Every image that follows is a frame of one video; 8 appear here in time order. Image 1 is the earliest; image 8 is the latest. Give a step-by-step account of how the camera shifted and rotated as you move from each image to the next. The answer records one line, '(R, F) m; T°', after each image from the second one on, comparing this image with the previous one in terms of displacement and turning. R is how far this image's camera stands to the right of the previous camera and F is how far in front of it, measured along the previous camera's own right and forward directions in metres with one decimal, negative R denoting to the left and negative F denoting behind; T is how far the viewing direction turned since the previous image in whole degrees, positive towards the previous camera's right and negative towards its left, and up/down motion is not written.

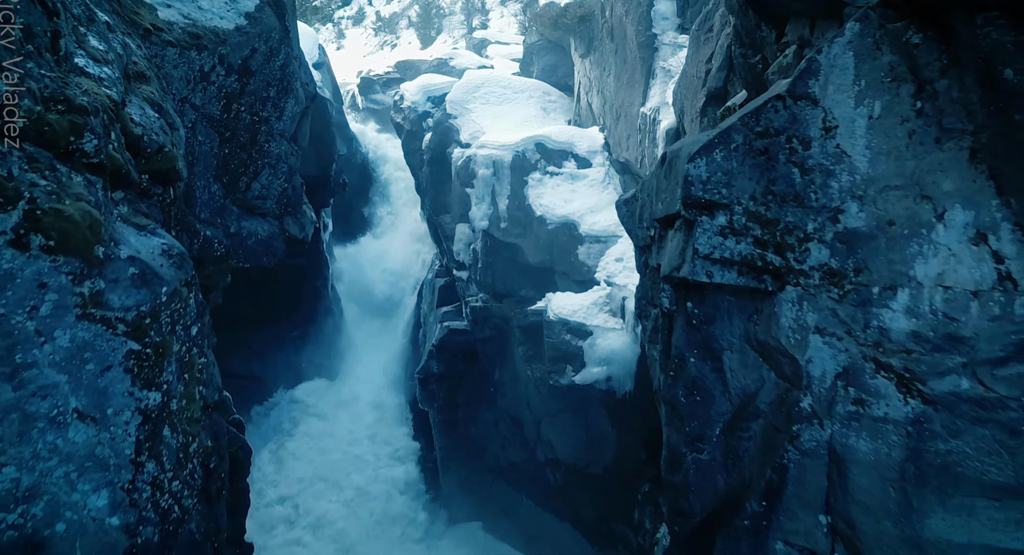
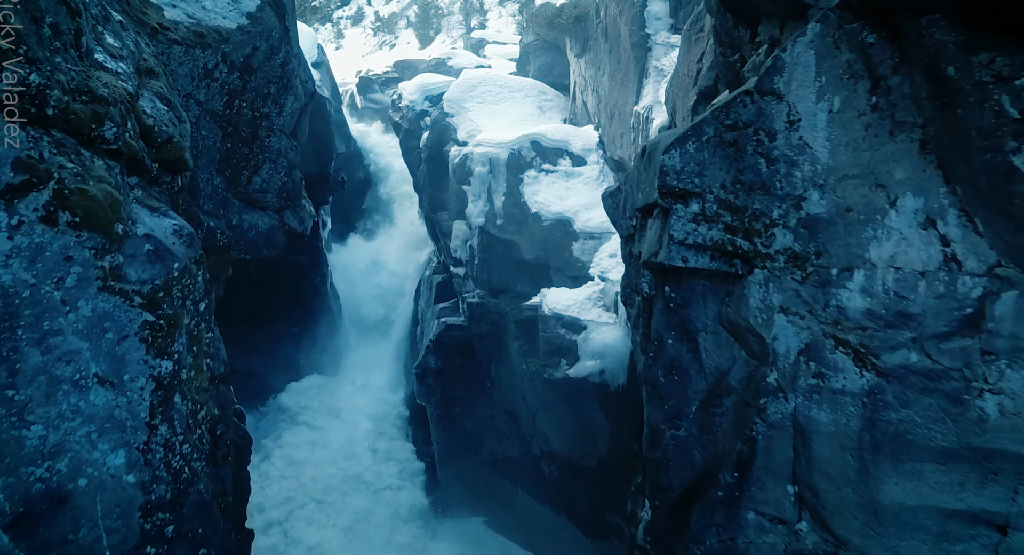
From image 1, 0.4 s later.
(+0.1, -0.3) m; 0°
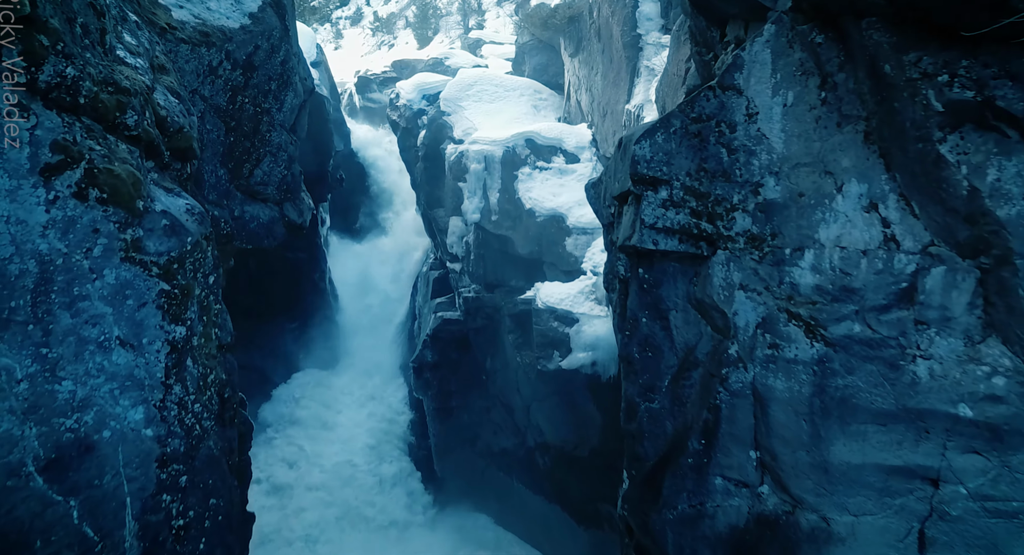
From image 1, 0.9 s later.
(+0.1, -0.3) m; 0°
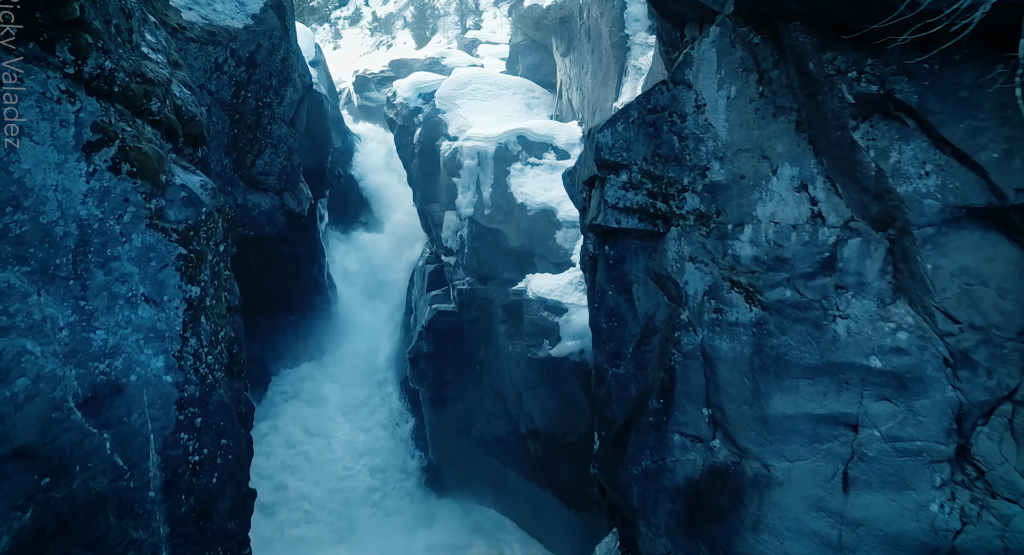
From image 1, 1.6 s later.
(+0.2, -0.5) m; 0°
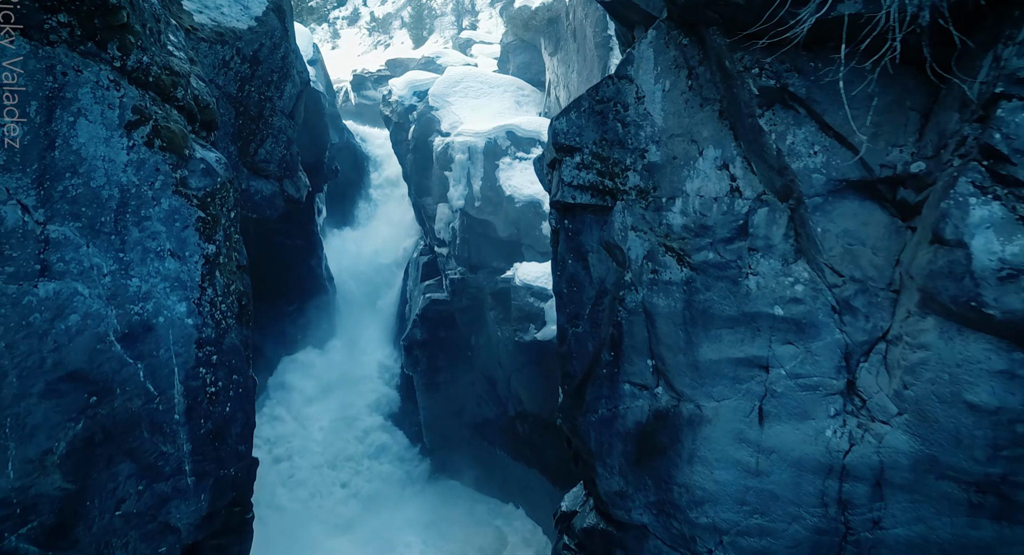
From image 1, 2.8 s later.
(+0.2, -0.8) m; 0°
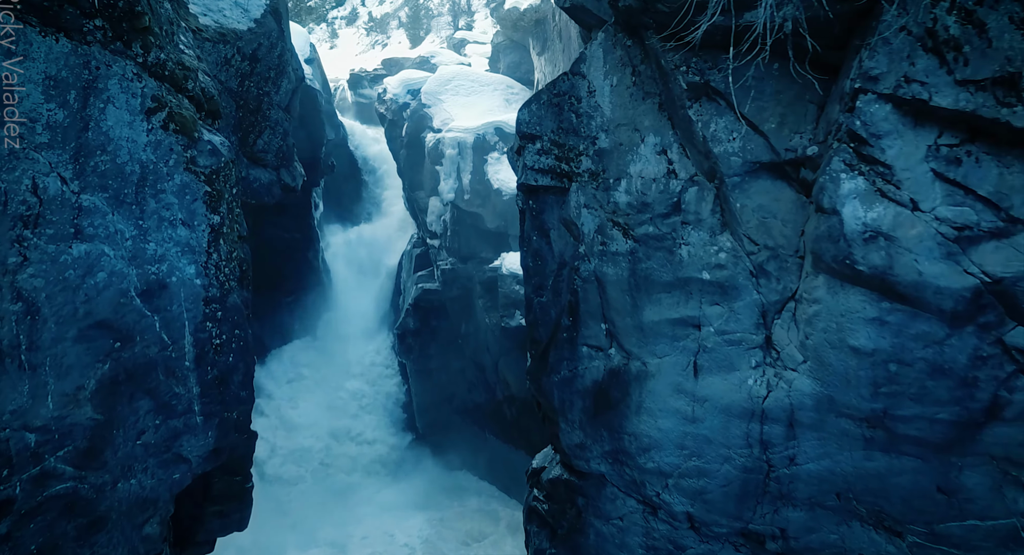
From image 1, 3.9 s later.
(+0.3, -0.8) m; 0°
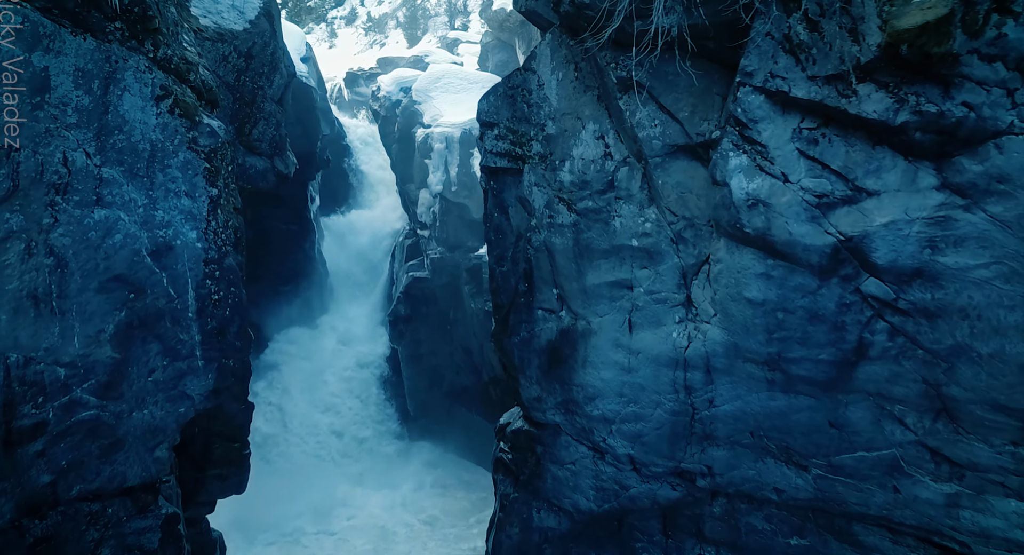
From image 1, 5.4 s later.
(+0.4, -0.9) m; 0°
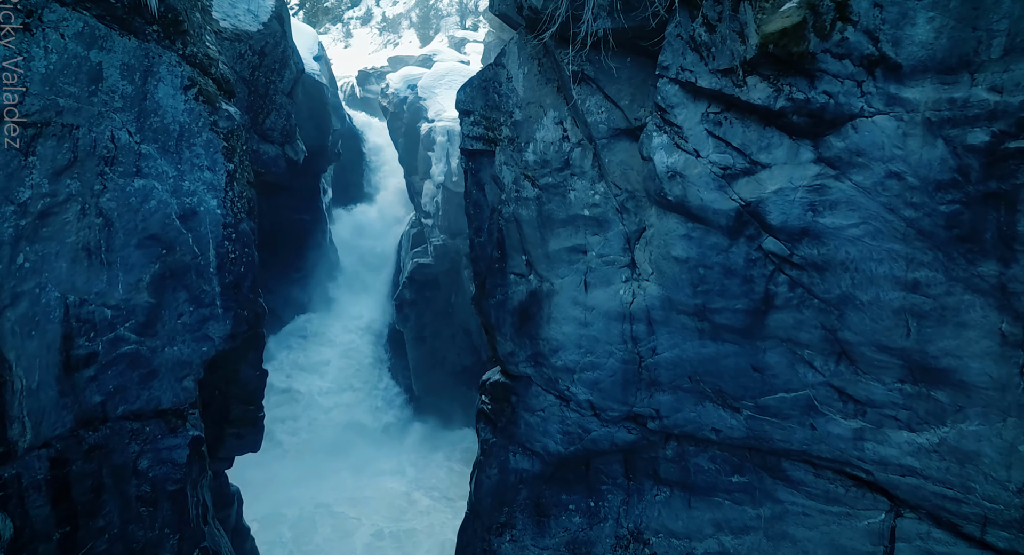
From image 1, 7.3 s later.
(+0.5, -1.2) m; -1°
